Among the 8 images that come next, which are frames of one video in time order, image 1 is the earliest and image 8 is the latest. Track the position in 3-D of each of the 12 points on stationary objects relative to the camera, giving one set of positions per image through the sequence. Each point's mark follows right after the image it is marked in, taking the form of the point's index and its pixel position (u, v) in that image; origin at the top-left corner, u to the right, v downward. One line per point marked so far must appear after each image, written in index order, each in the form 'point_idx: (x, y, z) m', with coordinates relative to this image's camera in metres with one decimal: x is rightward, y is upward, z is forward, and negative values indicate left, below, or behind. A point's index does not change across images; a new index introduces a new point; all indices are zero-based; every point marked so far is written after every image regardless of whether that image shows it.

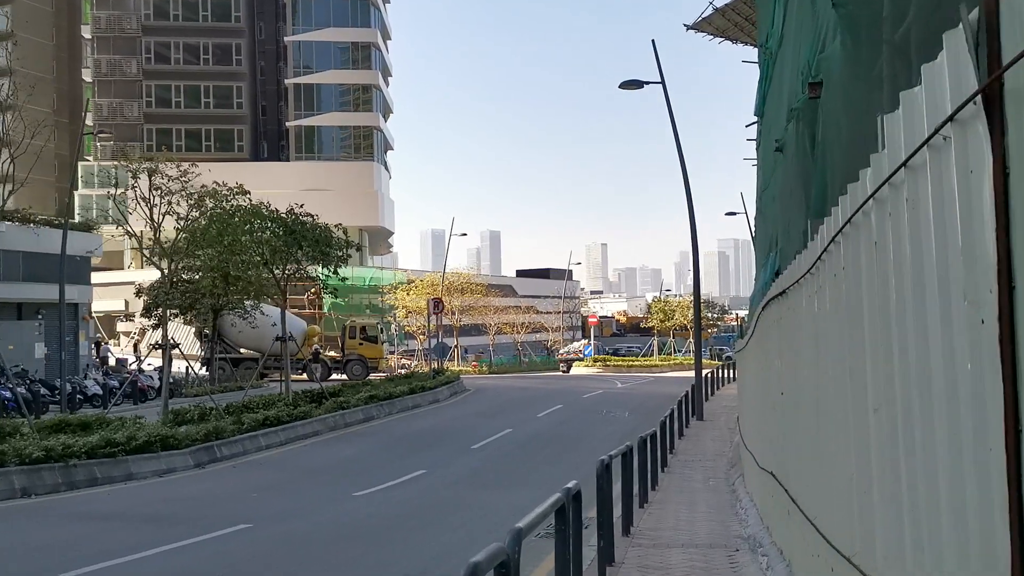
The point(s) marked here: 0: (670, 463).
0: (+2.8, -3.1, +15.1) m
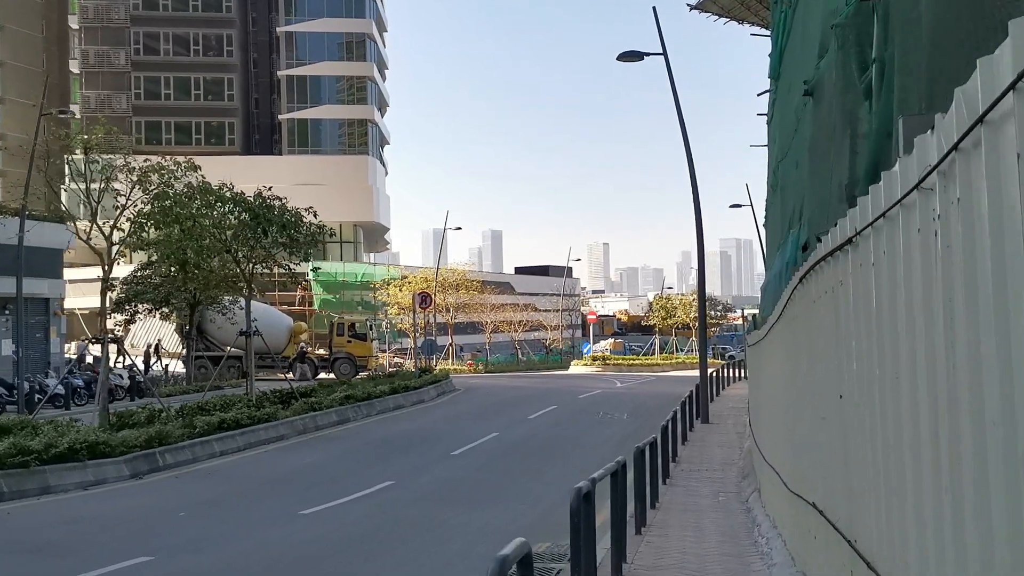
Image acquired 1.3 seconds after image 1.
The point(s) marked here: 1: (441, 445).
0: (+2.5, -2.9, +13.2) m
1: (-1.6, -3.5, +19.4) m
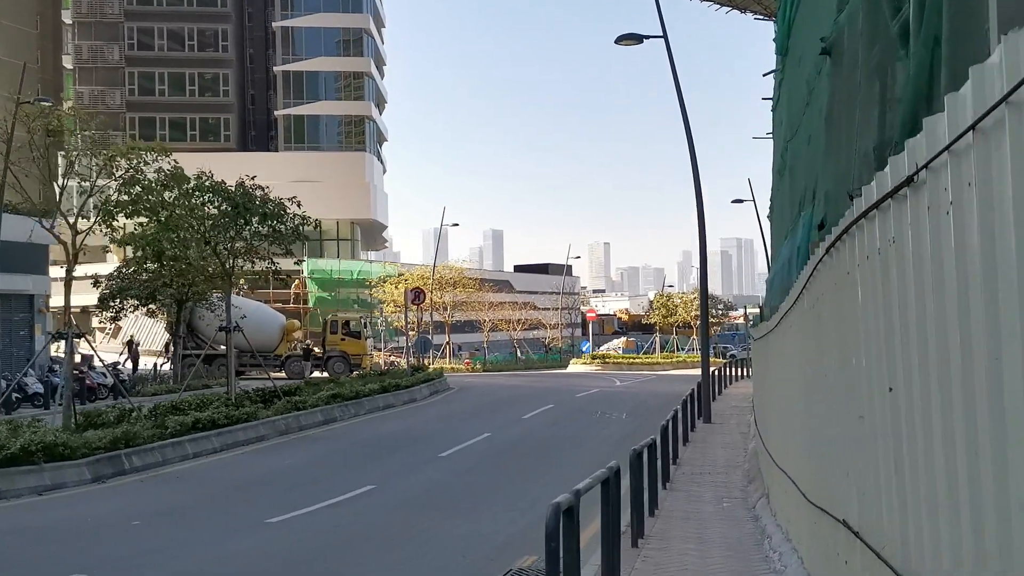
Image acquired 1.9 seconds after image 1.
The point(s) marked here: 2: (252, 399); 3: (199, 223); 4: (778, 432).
0: (+2.3, -2.7, +12.4) m
1: (-1.7, -3.4, +18.5) m
2: (-5.7, -2.4, +18.7) m
3: (-6.8, +1.4, +18.4) m
4: (+3.0, -1.6, +9.7) m
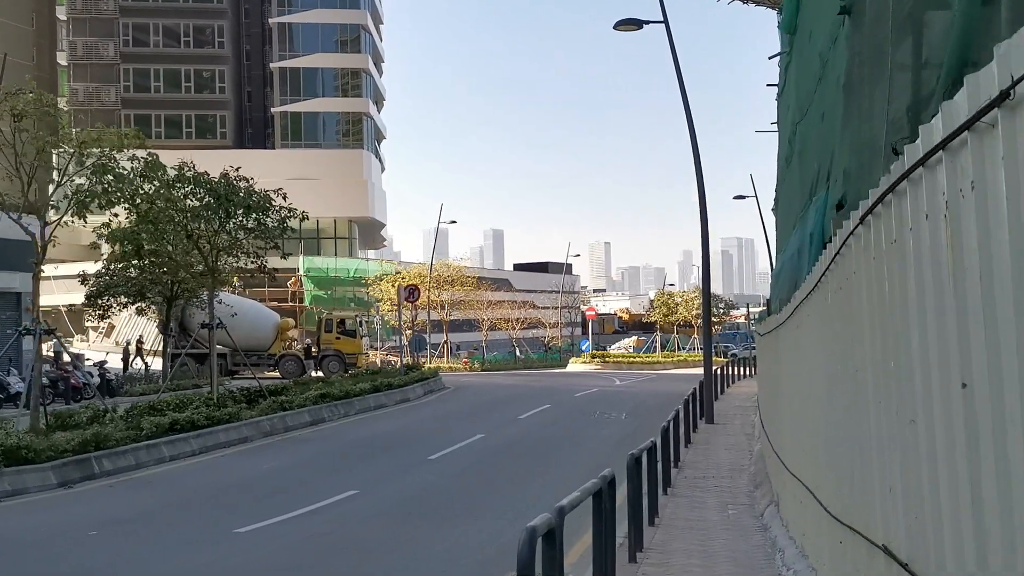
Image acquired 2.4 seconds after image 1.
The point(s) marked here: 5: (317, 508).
0: (+2.2, -2.6, +11.6) m
1: (-1.9, -3.3, +17.8) m
2: (-5.8, -2.3, +18.0) m
3: (-6.9, +1.5, +17.7) m
4: (+2.9, -1.5, +9.0) m
5: (-2.8, -3.2, +12.4) m
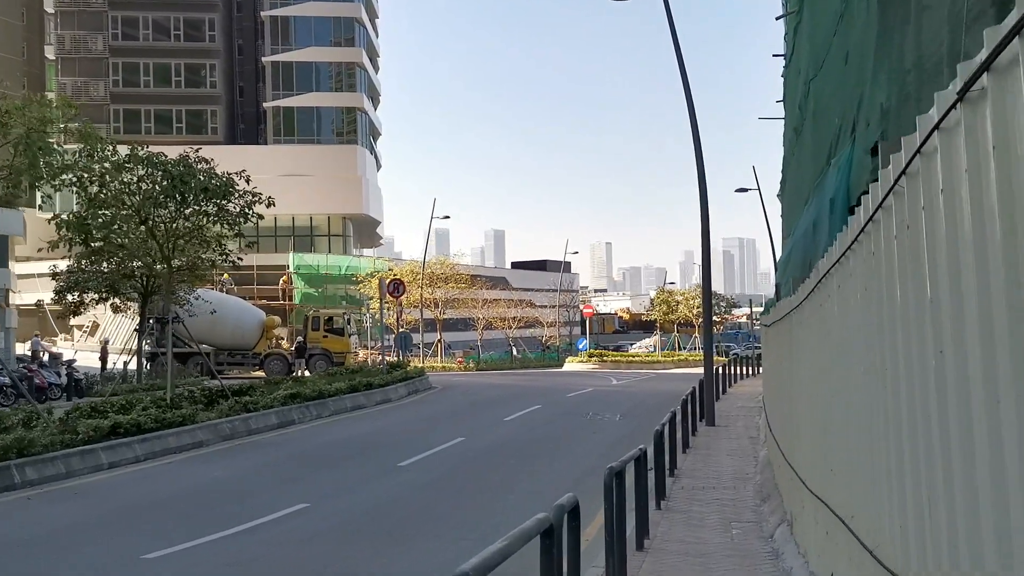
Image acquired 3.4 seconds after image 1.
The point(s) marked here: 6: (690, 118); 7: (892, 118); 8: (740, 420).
0: (+1.9, -2.4, +10.2) m
1: (-2.2, -3.1, +16.3) m
2: (-6.1, -2.2, +16.5) m
3: (-7.2, +1.7, +16.3) m
4: (+2.6, -1.3, +7.5) m
5: (-3.2, -3.0, +11.0) m
6: (+3.9, +3.8, +18.9) m
7: (+2.2, +1.0, +5.0) m
8: (+4.8, -2.8, +18.1) m
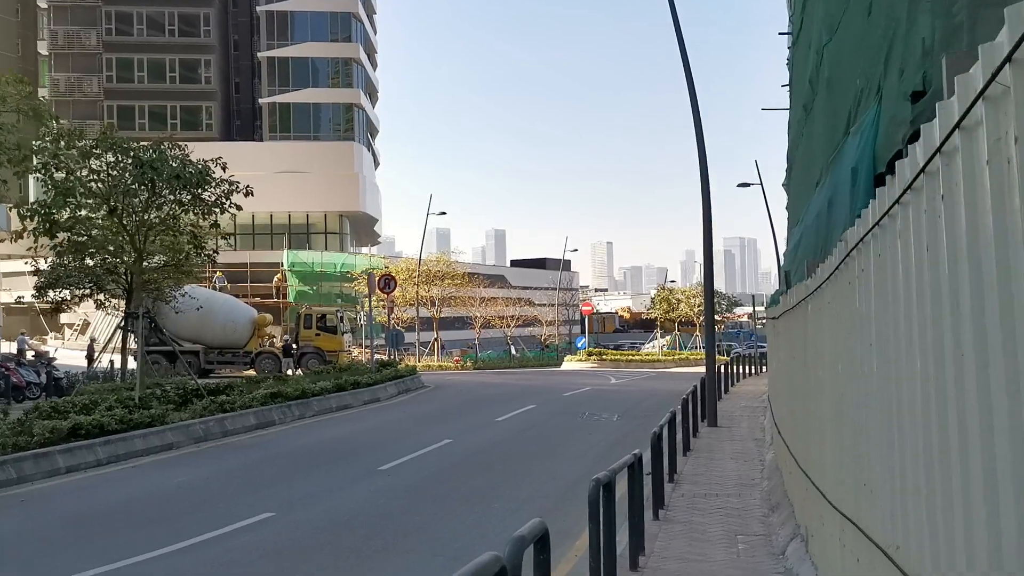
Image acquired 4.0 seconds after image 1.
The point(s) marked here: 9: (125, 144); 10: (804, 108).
0: (+1.7, -2.3, +9.3) m
1: (-2.3, -3.0, +15.5) m
2: (-6.3, -2.0, +15.7) m
3: (-7.4, +1.8, +15.4) m
4: (+2.4, -1.2, +6.6) m
5: (-3.3, -2.9, +10.1) m
6: (+3.8, +3.9, +18.0) m
7: (+2.0, +1.1, +4.1) m
8: (+4.7, -2.7, +17.2) m
9: (-7.2, +2.7, +15.9) m
10: (+3.8, +2.3, +11.2) m
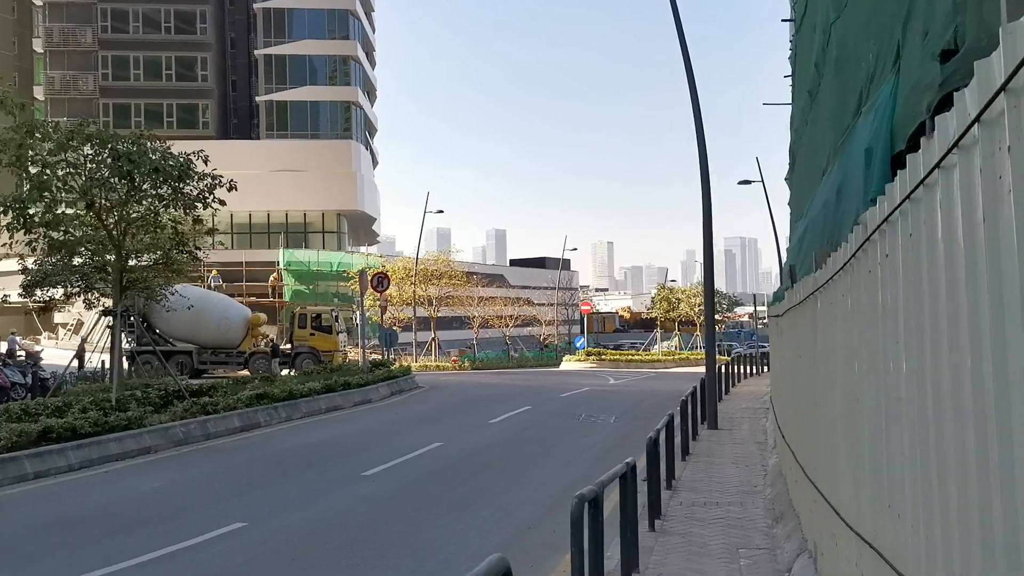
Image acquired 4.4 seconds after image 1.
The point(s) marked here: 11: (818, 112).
0: (+1.6, -2.3, +8.8) m
1: (-2.5, -2.9, +14.9) m
2: (-6.4, -2.0, +15.1) m
3: (-7.5, +1.8, +14.9) m
4: (+2.3, -1.1, +6.1) m
5: (-3.5, -2.8, +9.6) m
6: (+3.6, +4.0, +17.5) m
7: (+1.9, +1.2, +3.5) m
8: (+4.5, -2.6, +16.6) m
9: (-7.3, +2.7, +15.3) m
10: (+3.7, +2.4, +10.7) m
11: (+3.4, +2.0, +9.5) m
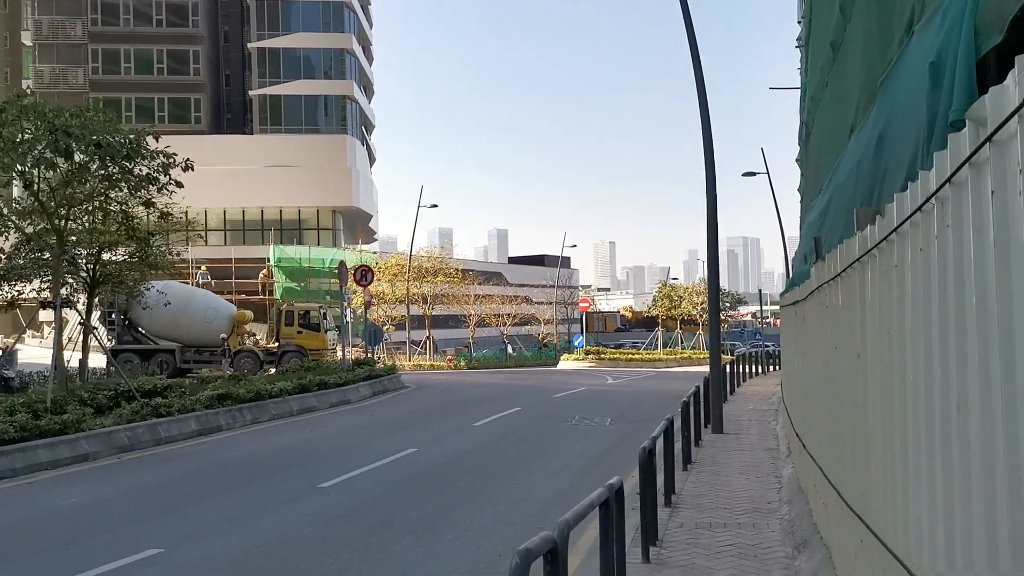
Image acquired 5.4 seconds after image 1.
0: (+1.3, -2.1, +7.3) m
1: (-2.7, -2.8, +13.5) m
2: (-6.7, -1.8, +13.7) m
3: (-7.7, +2.0, +13.5) m
4: (+2.0, -1.0, +4.7) m
5: (-3.7, -2.7, +8.1) m
6: (+3.4, +4.2, +16.1) m
7: (+1.6, +1.3, +2.1) m
8: (+4.3, -2.4, +15.2) m
9: (-7.6, +2.9, +13.9) m
10: (+3.4, +2.5, +9.2) m
11: (+3.1, +2.2, +8.1) m
